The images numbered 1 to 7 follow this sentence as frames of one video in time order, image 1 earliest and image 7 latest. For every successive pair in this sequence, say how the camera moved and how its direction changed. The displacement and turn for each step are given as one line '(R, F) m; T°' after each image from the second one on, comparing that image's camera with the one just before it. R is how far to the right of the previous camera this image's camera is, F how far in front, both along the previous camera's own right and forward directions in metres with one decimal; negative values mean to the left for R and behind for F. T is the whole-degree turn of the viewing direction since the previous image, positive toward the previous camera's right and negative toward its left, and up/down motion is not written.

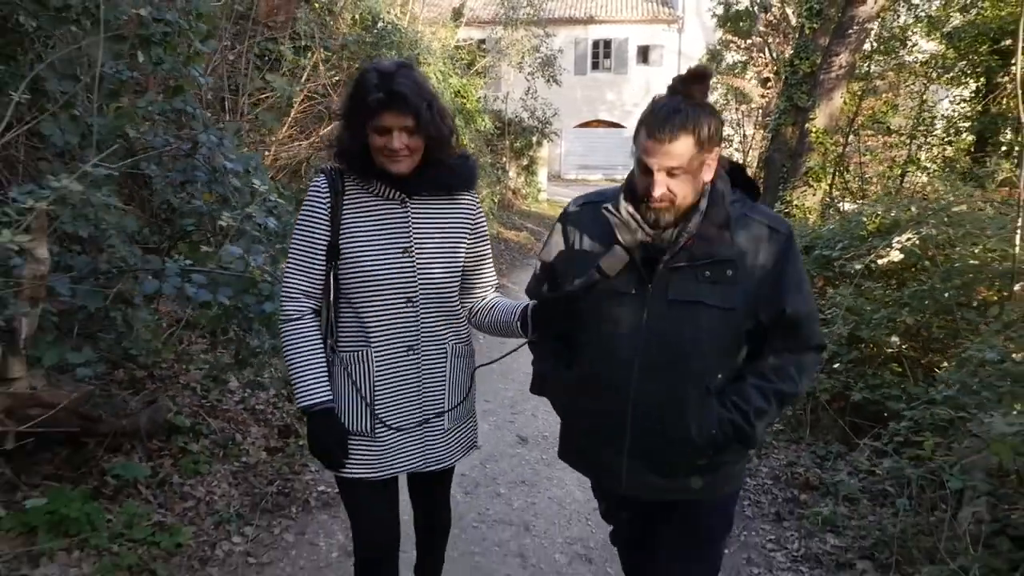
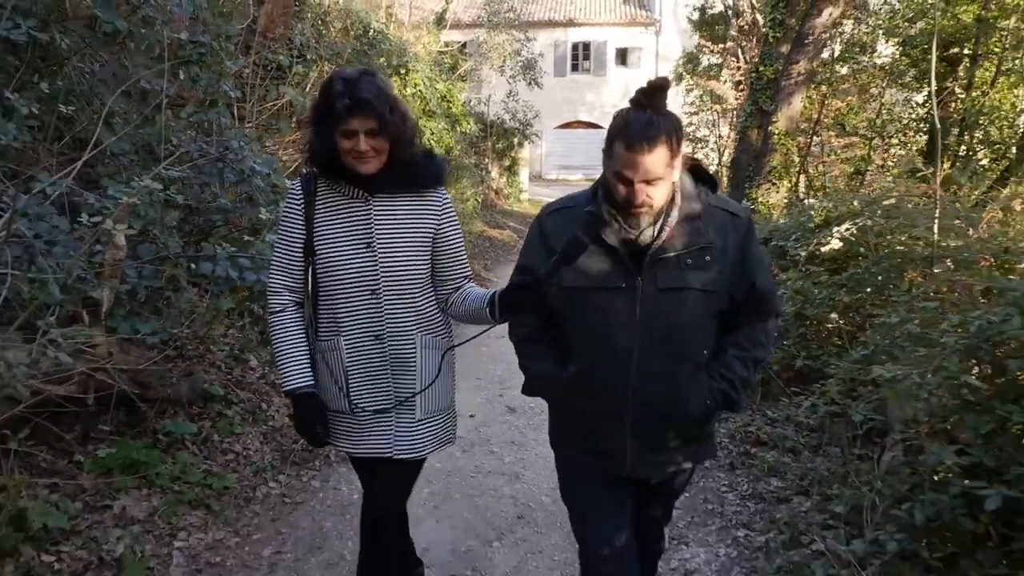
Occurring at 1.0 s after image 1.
(0.0, -0.6) m; +1°
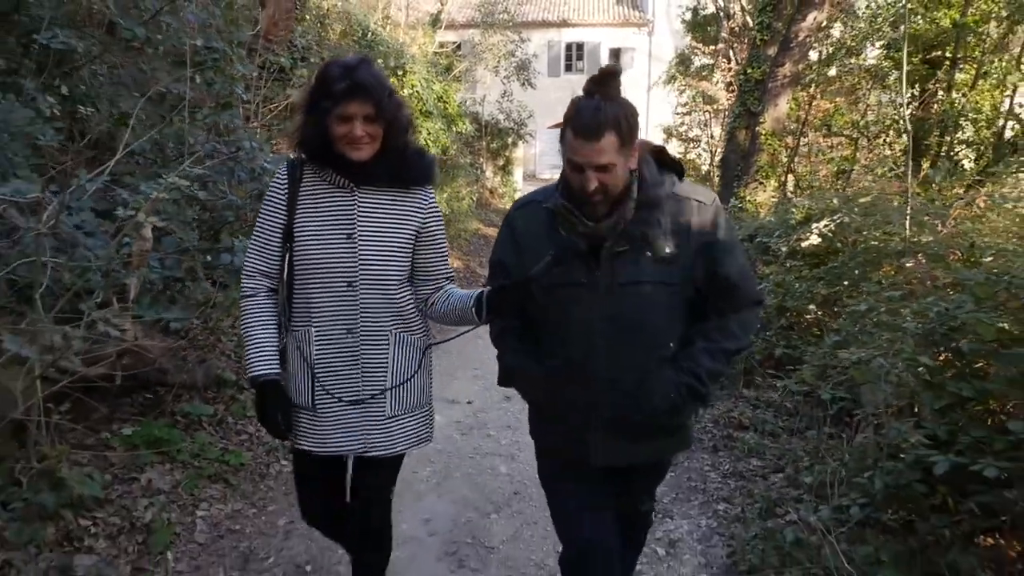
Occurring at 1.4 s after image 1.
(0.0, -0.3) m; 0°
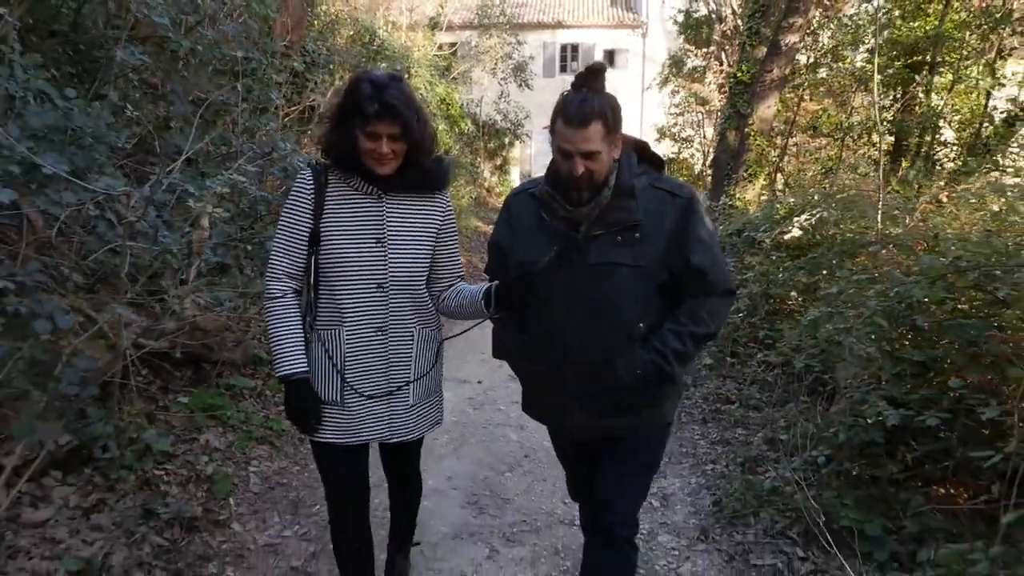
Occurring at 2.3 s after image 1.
(-0.1, -0.5) m; 0°
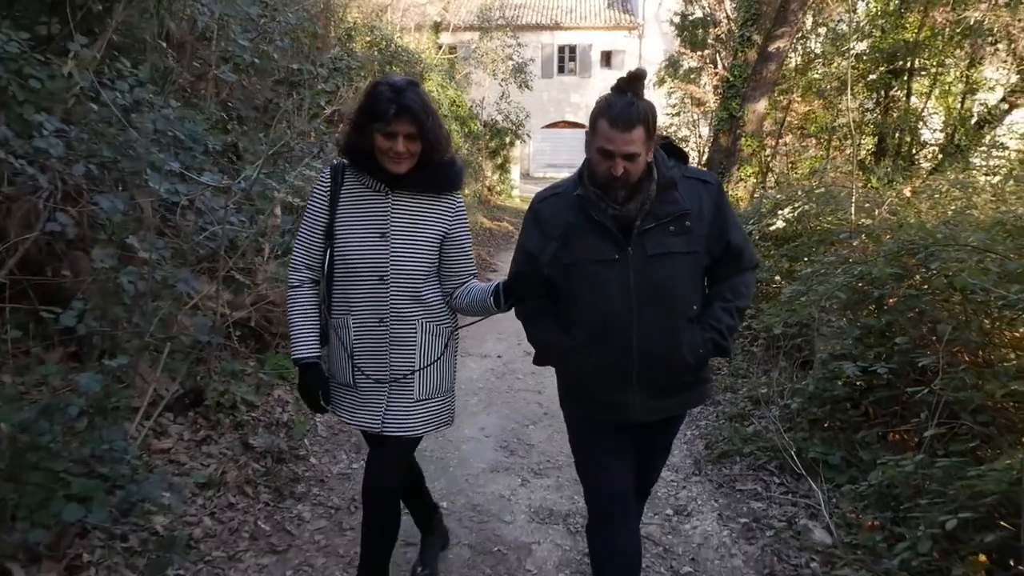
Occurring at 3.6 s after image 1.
(-0.2, -0.8) m; 0°
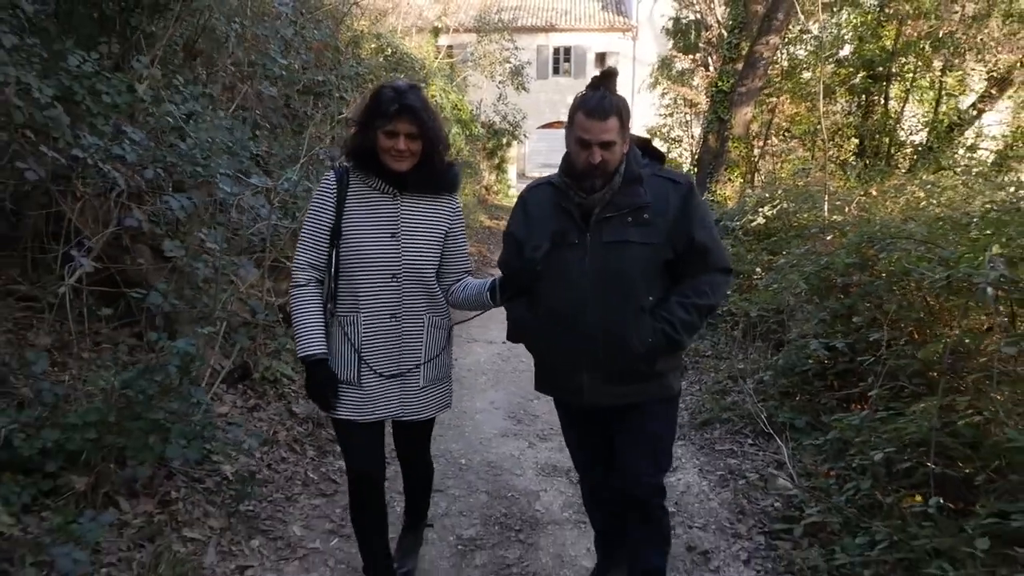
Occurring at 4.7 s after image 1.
(-0.1, -0.6) m; 0°
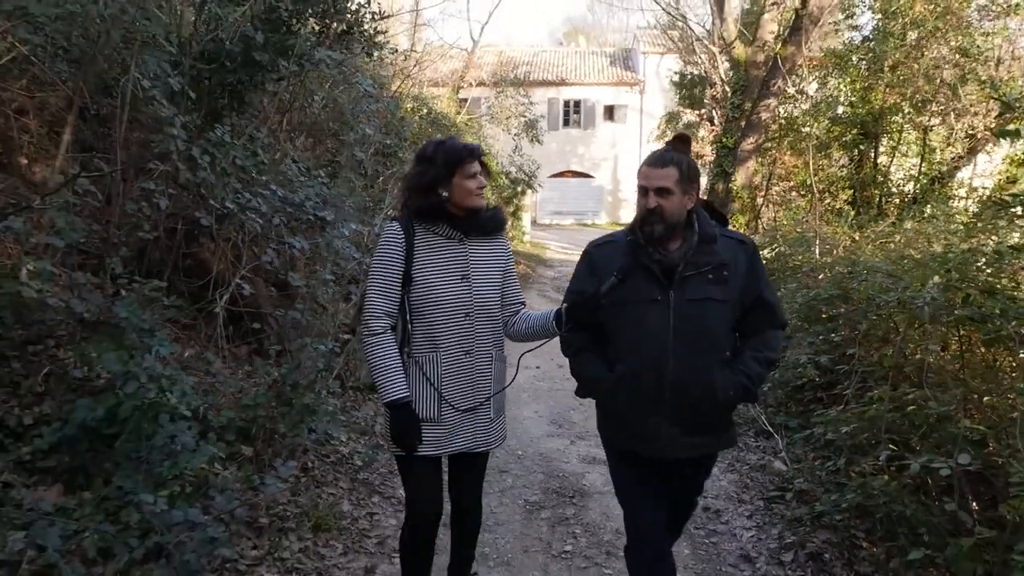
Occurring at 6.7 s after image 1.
(-0.3, -1.1) m; 0°
